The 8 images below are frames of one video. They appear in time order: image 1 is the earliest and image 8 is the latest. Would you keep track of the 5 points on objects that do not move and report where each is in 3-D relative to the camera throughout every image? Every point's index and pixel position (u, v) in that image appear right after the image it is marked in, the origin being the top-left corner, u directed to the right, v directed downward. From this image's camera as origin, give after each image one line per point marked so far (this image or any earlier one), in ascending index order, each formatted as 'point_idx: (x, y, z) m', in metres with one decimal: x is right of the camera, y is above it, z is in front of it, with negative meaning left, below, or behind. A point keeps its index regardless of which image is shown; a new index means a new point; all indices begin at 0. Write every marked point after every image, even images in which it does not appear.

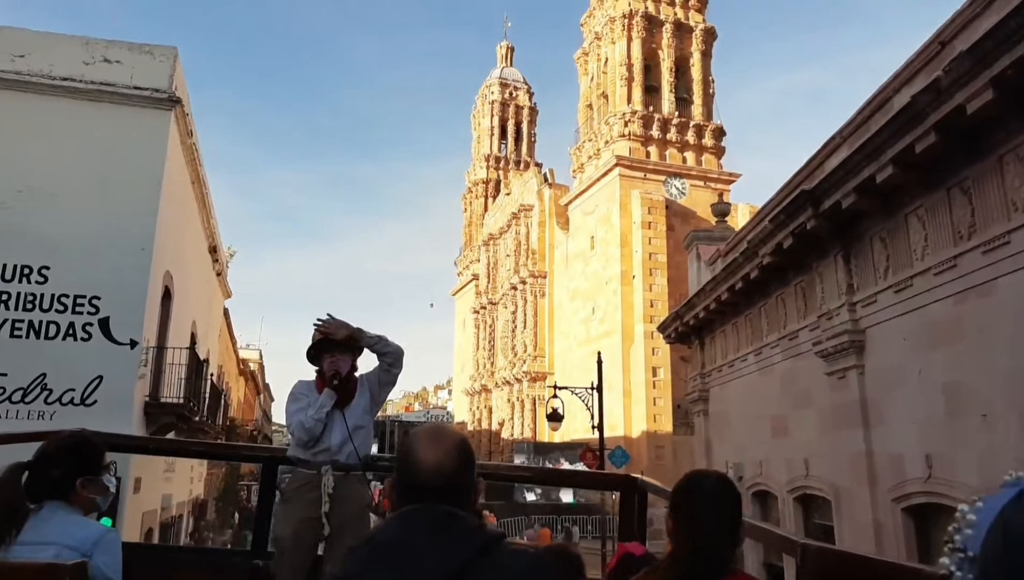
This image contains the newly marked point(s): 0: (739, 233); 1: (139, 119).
0: (+3.2, +0.8, +10.3) m
1: (-5.2, +2.4, +10.4) m
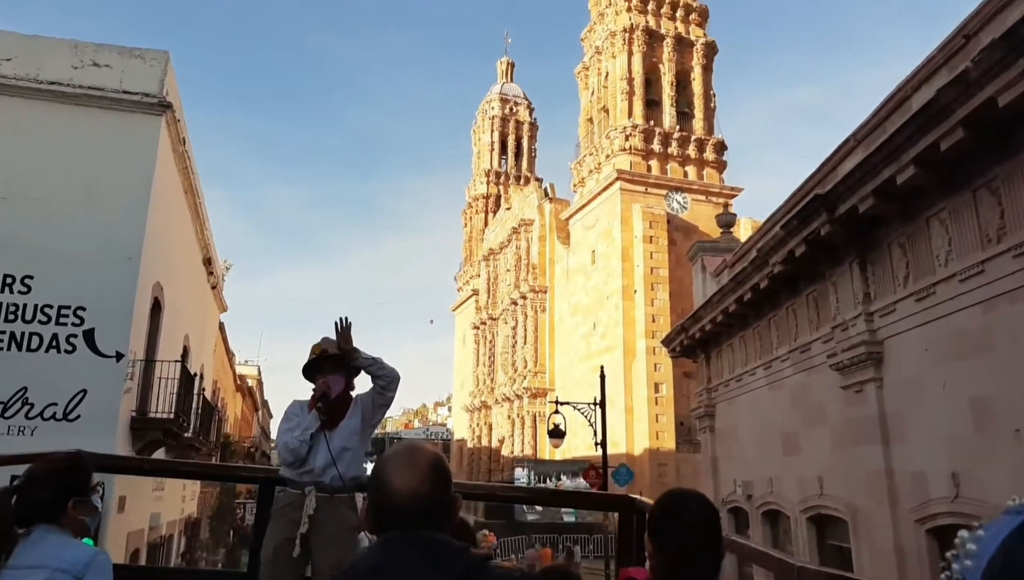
0: (+3.2, +0.6, +10.0) m
1: (-5.2, +2.2, +10.1) m
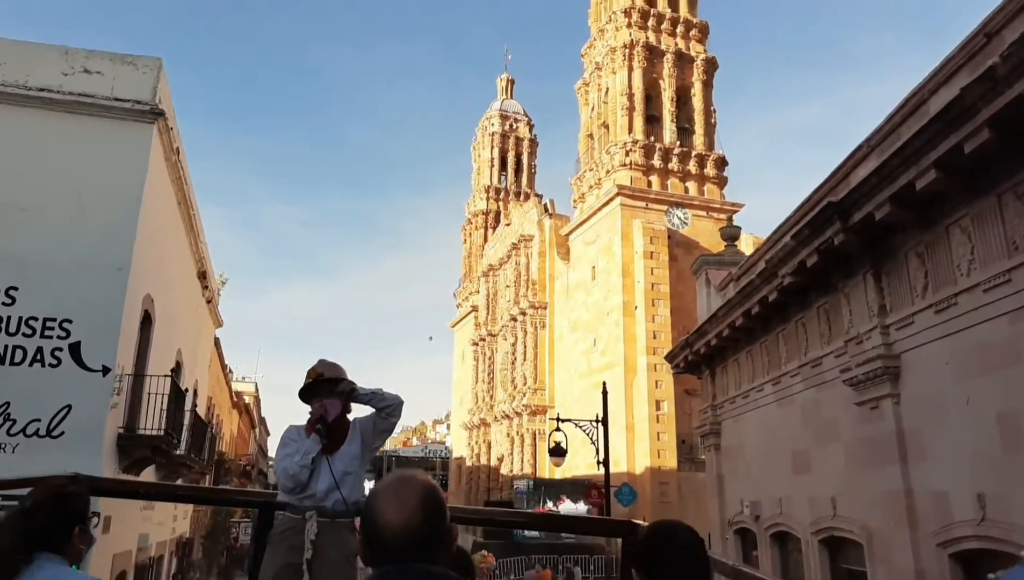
0: (+3.2, +0.5, +9.7) m
1: (-5.2, +2.1, +9.8) m
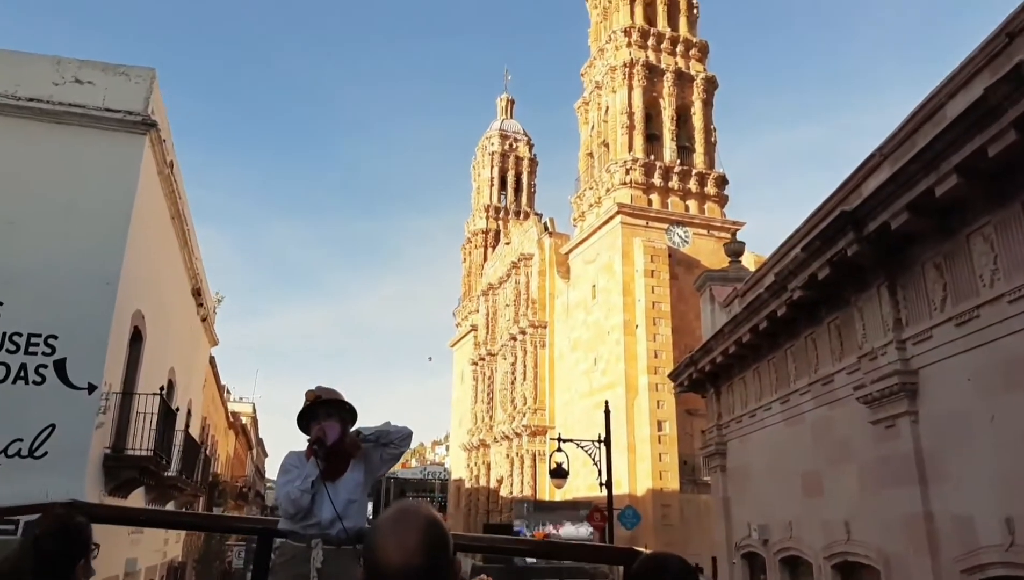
0: (+3.2, +0.3, +9.5) m
1: (-5.2, +1.9, +9.6) m
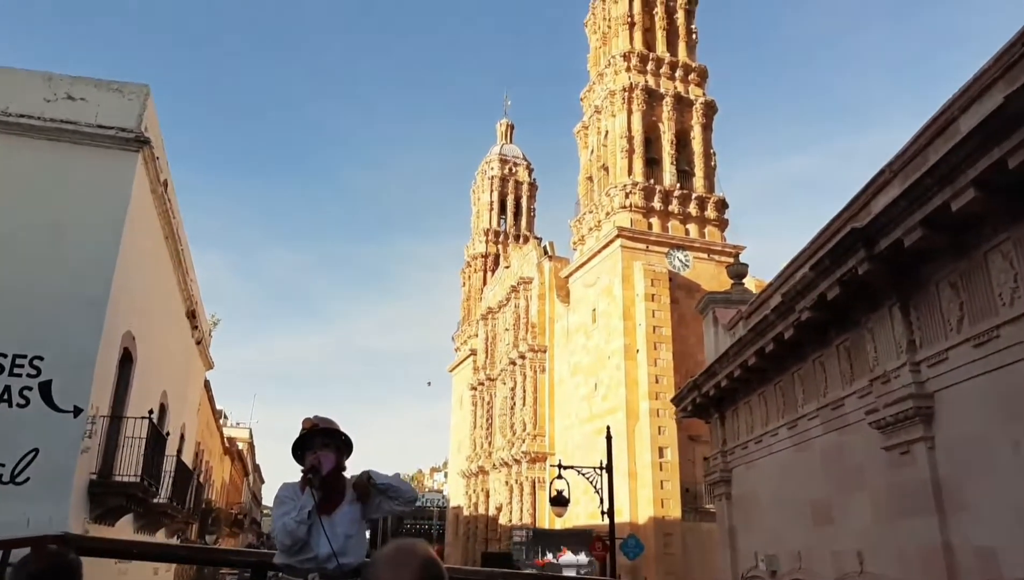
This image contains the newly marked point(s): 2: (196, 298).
0: (+3.2, 0.0, +9.2) m
1: (-5.2, +1.6, +9.4) m
2: (-7.1, -0.2, +16.9) m
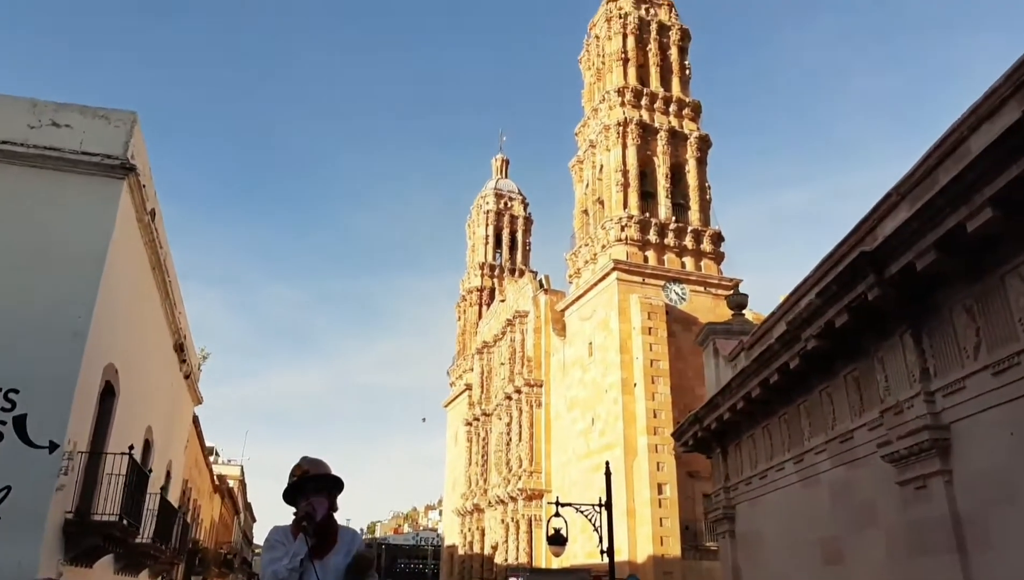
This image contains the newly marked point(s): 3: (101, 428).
0: (+3.1, -0.3, +9.0) m
1: (-5.2, +1.2, +9.2) m
2: (-7.2, -0.9, +16.5) m
3: (-5.7, -1.9, +10.4) m
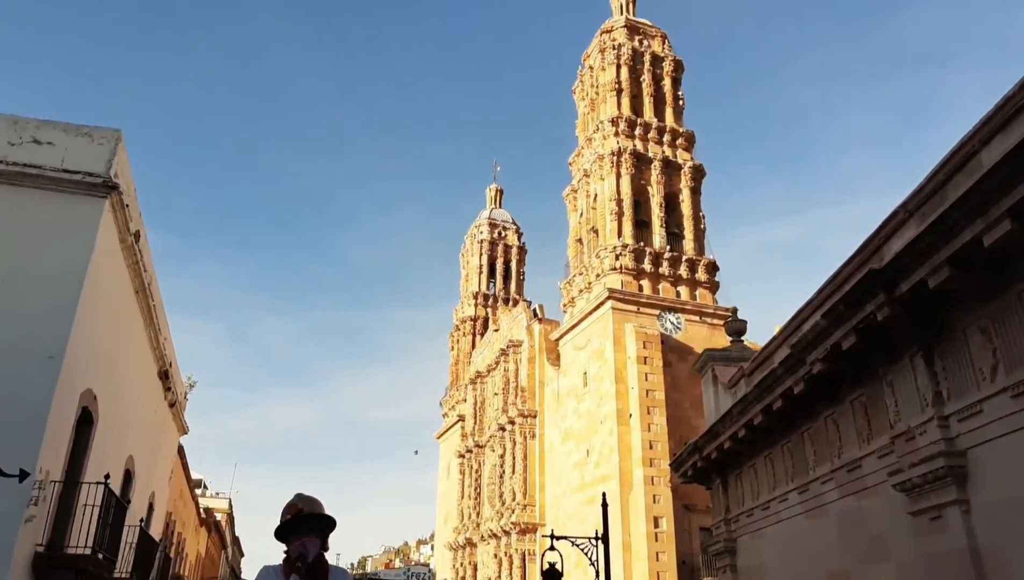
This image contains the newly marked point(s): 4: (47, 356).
0: (+3.0, -0.6, +8.7) m
1: (-5.3, +1.0, +8.9) m
2: (-7.3, -1.4, +16.1) m
3: (-5.8, -2.2, +10.0) m
4: (-5.1, -0.7, +8.3) m
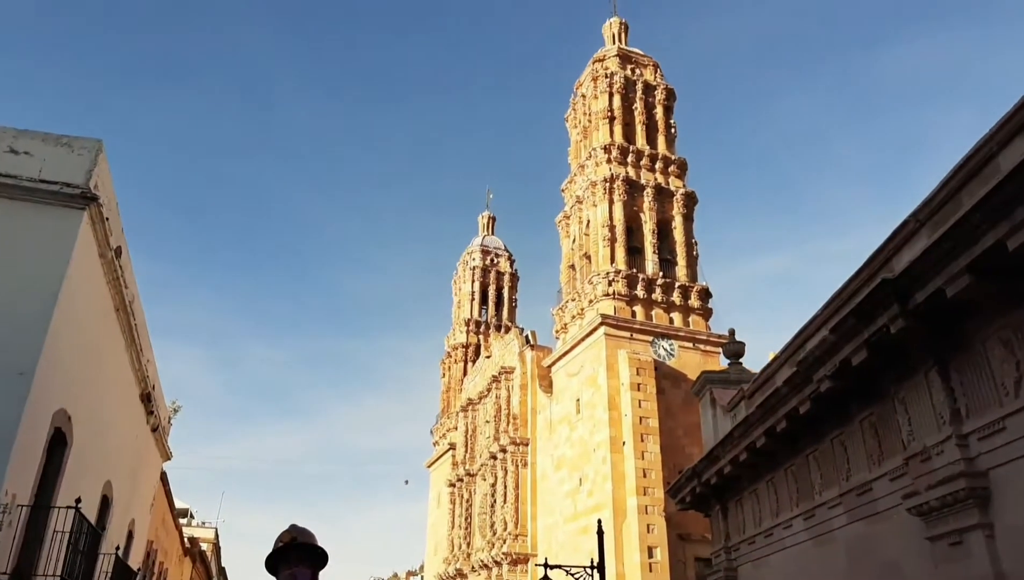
0: (+3.0, -0.8, +8.4) m
1: (-5.4, +0.8, +8.6) m
2: (-7.5, -1.9, +15.7) m
3: (-5.9, -2.4, +9.5) m
4: (-5.2, -0.9, +7.9) m
